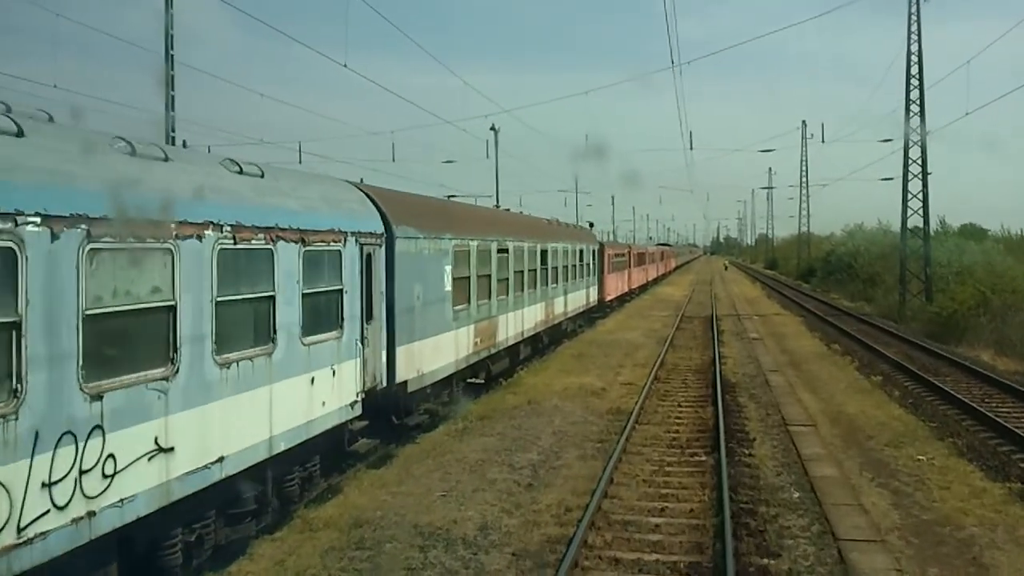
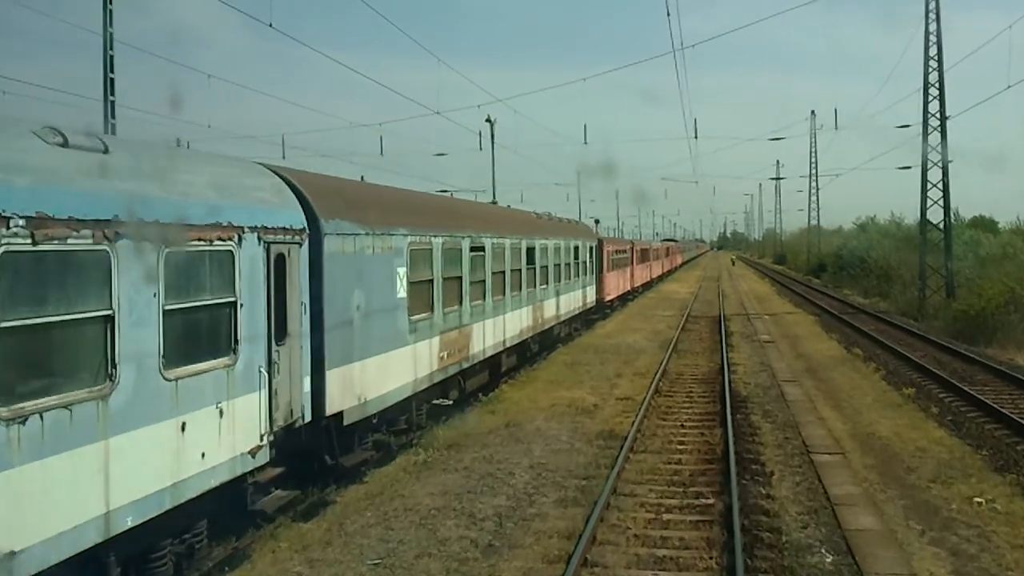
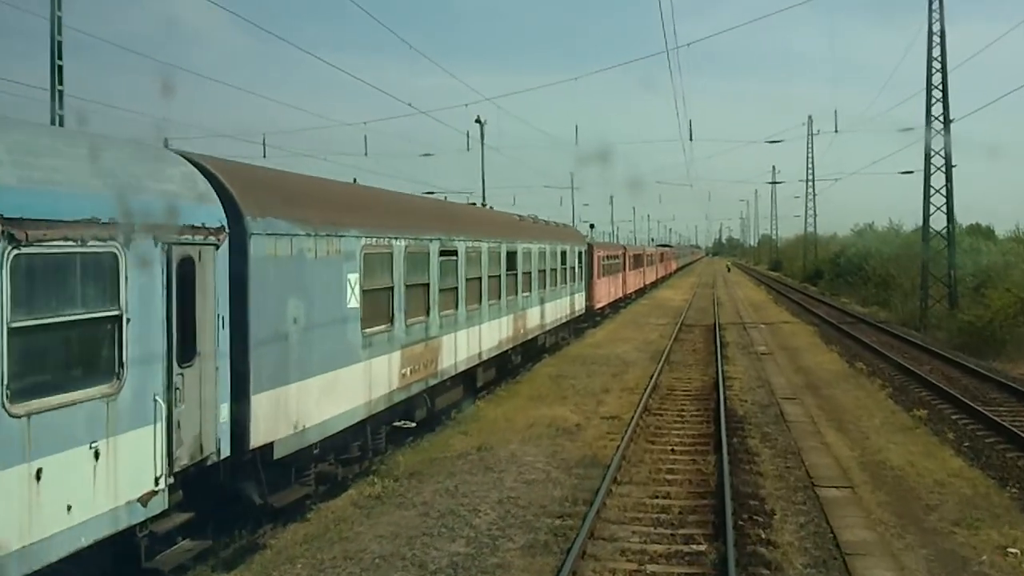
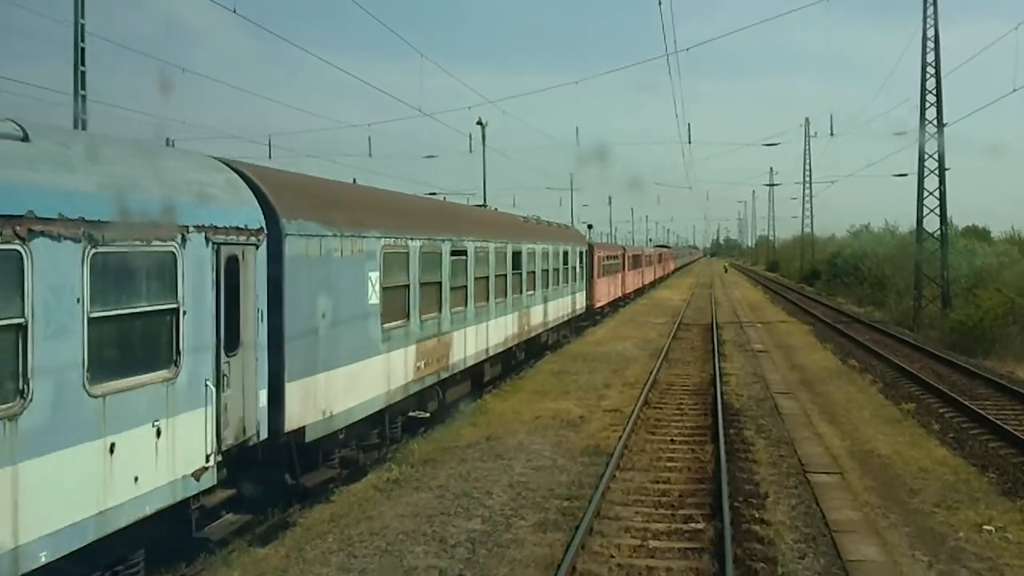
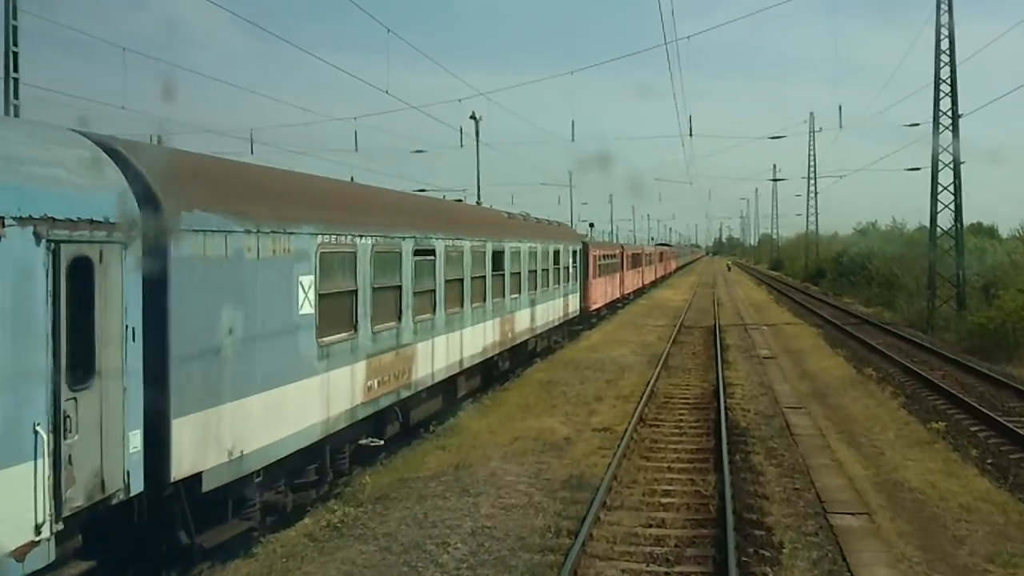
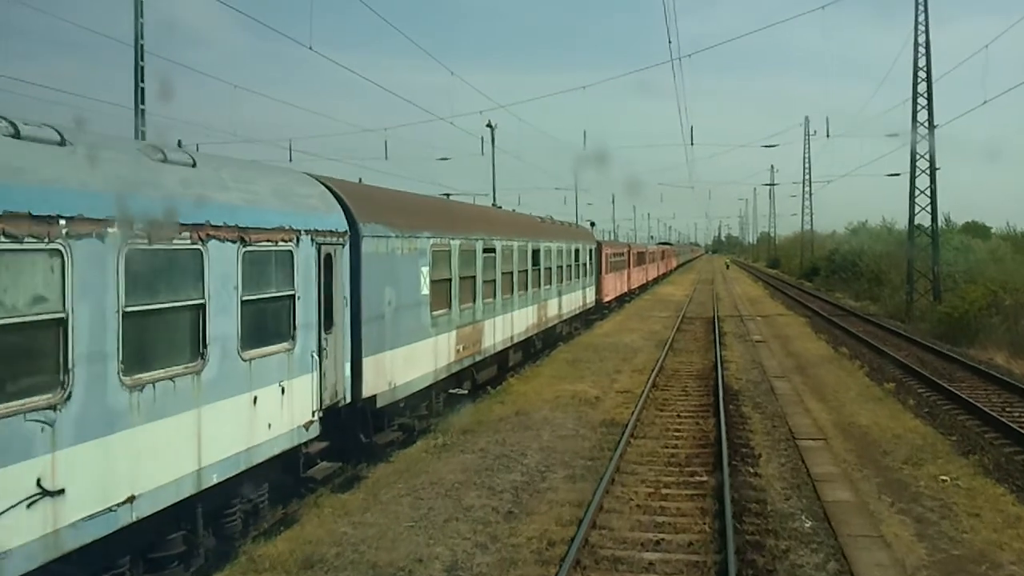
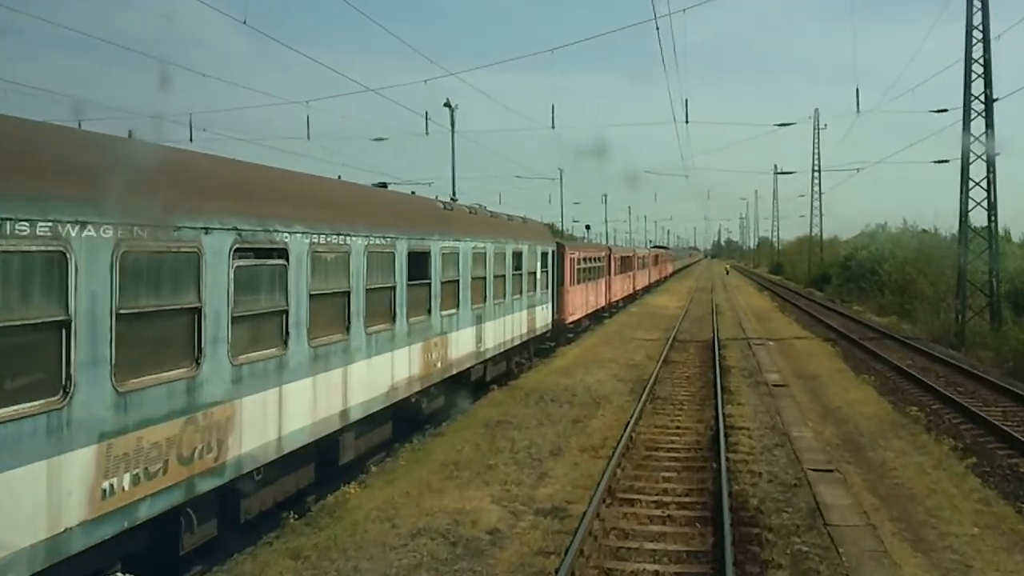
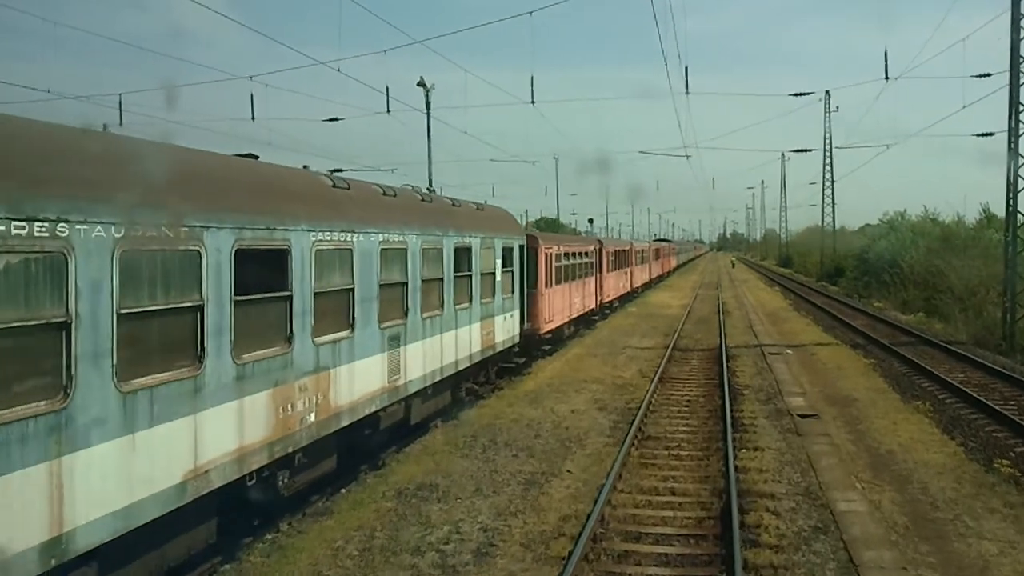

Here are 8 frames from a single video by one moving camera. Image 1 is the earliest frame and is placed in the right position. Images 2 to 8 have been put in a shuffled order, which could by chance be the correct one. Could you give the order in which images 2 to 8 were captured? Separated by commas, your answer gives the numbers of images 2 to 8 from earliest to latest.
6, 2, 4, 3, 5, 7, 8
